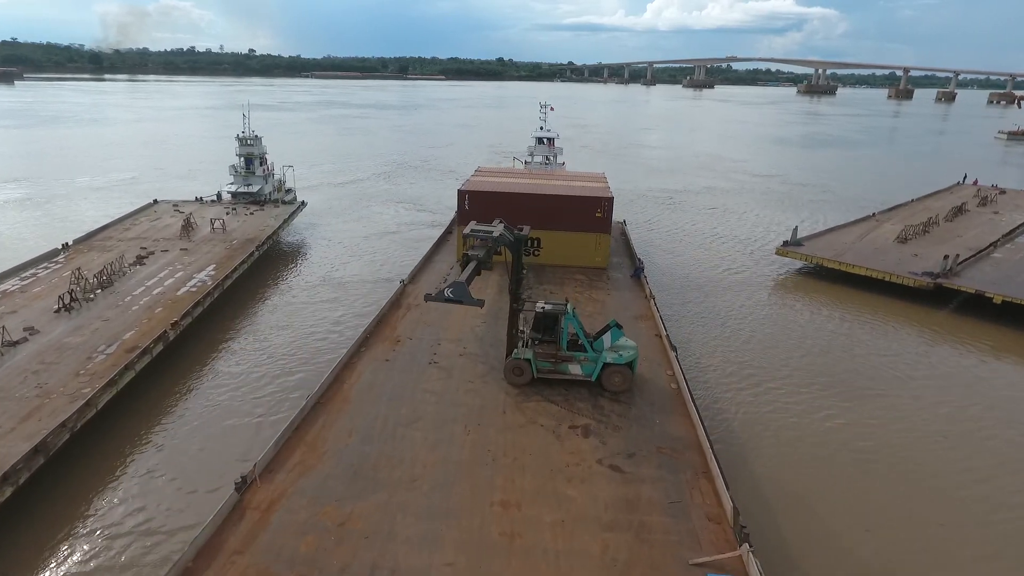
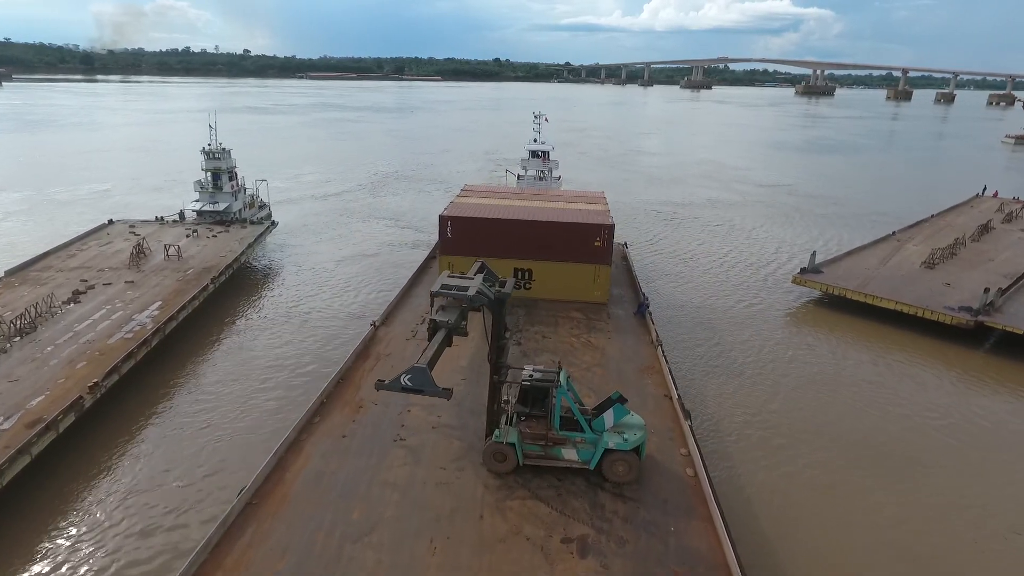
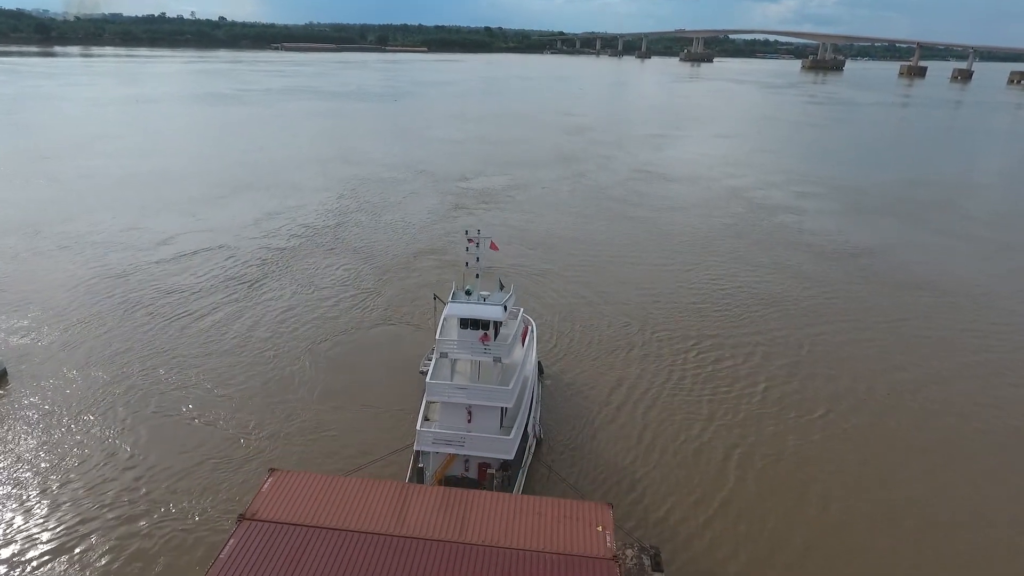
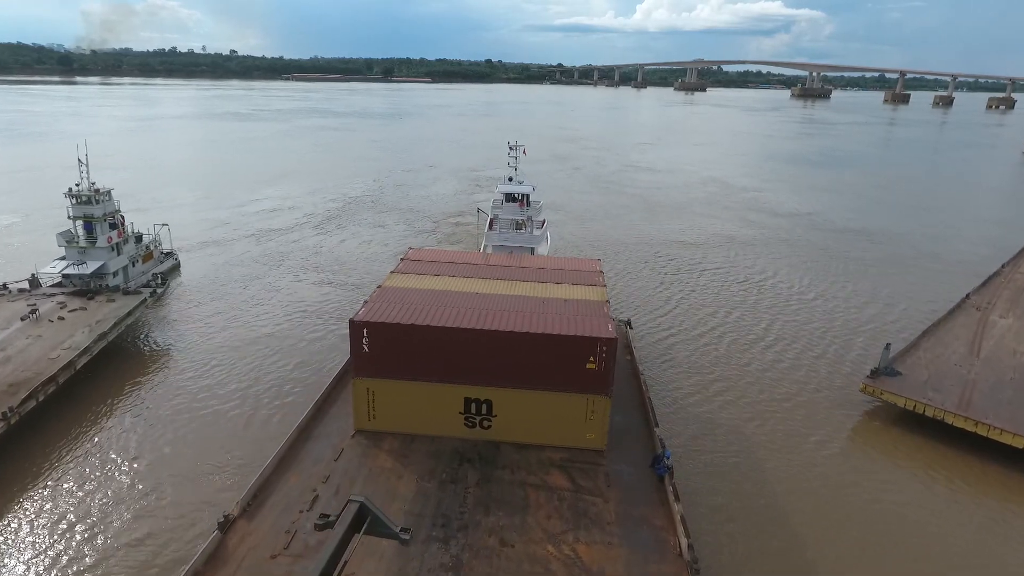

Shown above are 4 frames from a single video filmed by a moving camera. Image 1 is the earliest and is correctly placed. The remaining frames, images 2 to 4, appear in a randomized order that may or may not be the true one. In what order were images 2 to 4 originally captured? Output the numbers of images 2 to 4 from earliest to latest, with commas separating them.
2, 4, 3
